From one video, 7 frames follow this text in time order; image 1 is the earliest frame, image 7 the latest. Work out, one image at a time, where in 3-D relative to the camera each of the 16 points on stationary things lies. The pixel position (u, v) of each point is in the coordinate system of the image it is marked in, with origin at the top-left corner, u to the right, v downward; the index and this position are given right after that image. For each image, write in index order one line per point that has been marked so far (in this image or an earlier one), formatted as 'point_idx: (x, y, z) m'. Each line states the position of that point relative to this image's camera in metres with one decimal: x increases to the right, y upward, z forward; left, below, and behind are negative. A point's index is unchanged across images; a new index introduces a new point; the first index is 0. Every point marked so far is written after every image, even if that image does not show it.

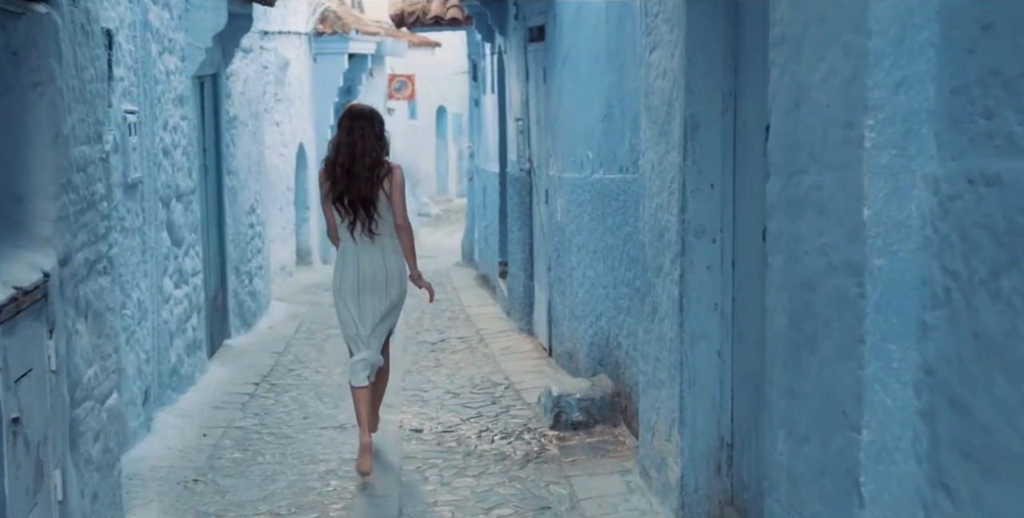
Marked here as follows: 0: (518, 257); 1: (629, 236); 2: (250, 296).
0: (+0.1, 0.0, +11.4) m
1: (+0.6, +0.1, +6.6) m
2: (-2.3, -0.3, +12.2) m
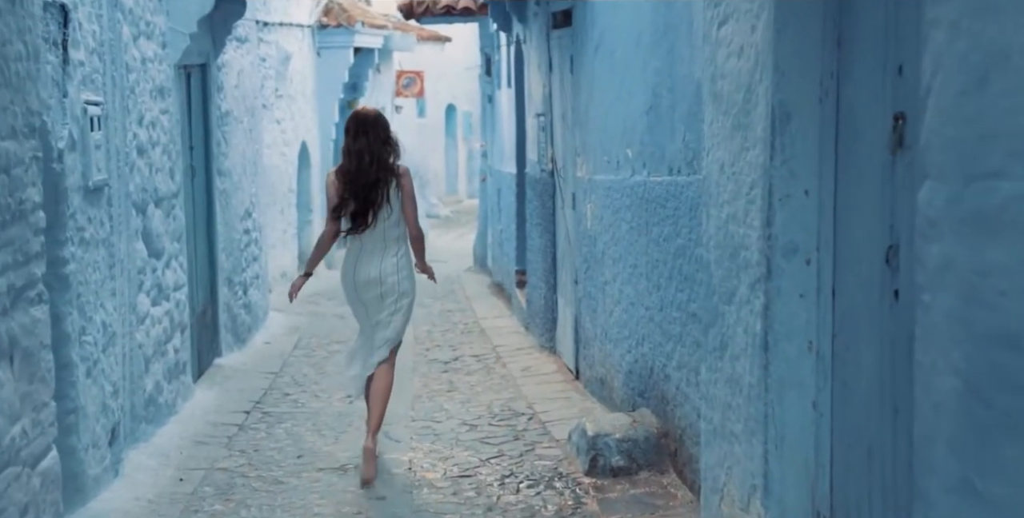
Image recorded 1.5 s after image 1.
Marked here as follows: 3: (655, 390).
0: (+0.2, -0.1, +10.4) m
1: (+0.7, 0.0, +5.5) m
2: (-2.2, -0.4, +11.1) m
3: (+0.7, -0.6, +6.3) m
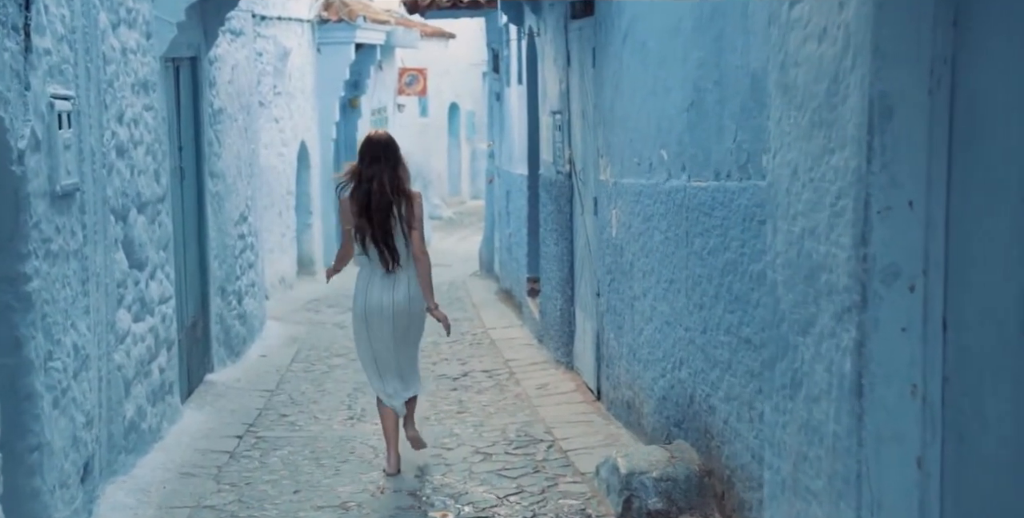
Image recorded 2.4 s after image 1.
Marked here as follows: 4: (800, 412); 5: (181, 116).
0: (+0.3, -0.1, +9.7) m
1: (+0.8, 0.0, +4.8) m
2: (-2.1, -0.5, +10.4) m
3: (+0.7, -0.7, +5.6) m
4: (+0.8, -0.4, +3.7) m
5: (-2.1, +0.9, +8.7) m
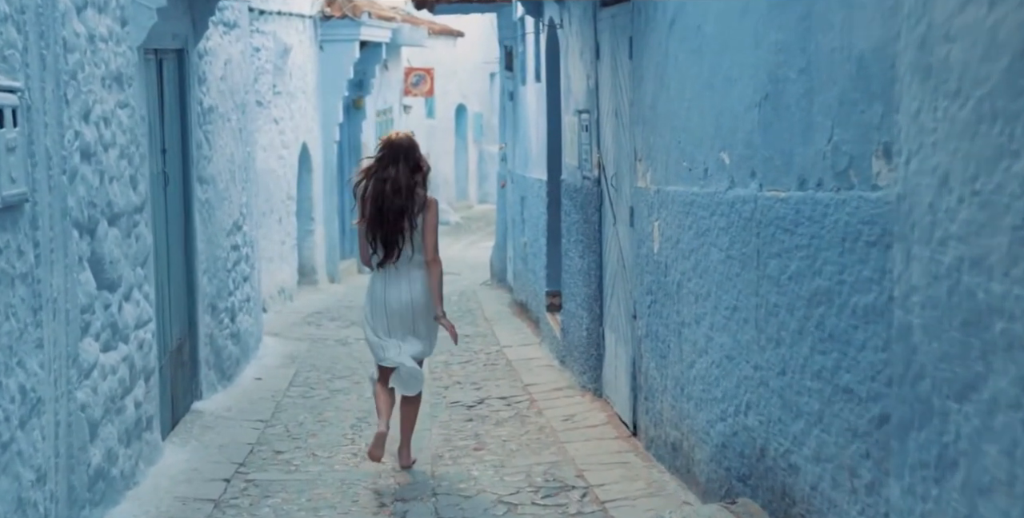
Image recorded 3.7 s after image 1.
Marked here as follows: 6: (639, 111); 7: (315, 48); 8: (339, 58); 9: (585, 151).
0: (+0.4, -0.2, +8.7) m
1: (+0.9, -0.1, +3.9) m
2: (-1.9, -0.6, +9.5) m
3: (+0.9, -0.7, +4.7) m
4: (+0.9, -0.5, +2.8) m
5: (-1.9, +0.8, +7.8) m
6: (+0.6, +0.7, +6.7) m
7: (-2.4, +2.6, +16.8) m
8: (-2.2, +2.5, +17.4) m
9: (+0.5, +0.7, +8.6) m
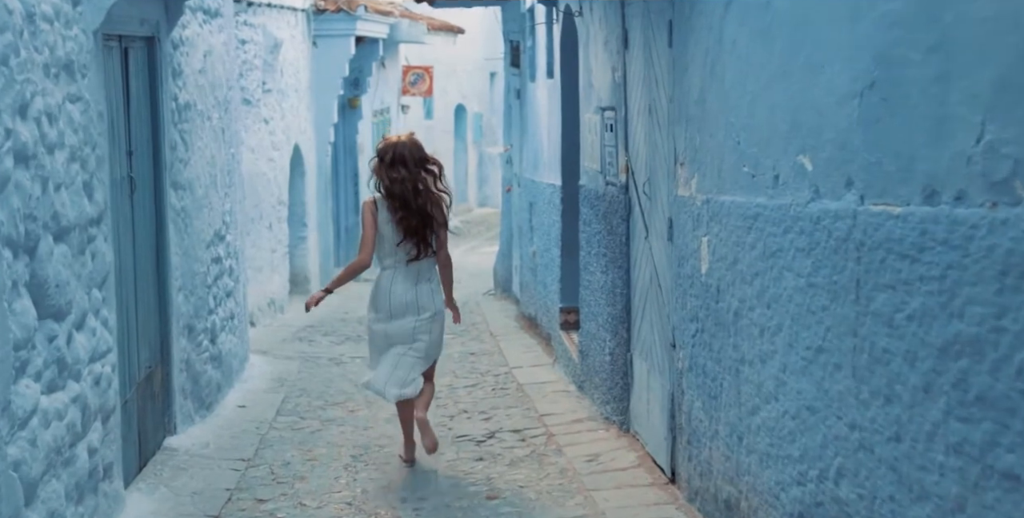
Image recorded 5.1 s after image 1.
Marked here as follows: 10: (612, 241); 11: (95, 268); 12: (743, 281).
0: (+0.5, -0.3, +7.8) m
1: (+1.0, -0.2, +2.9) m
2: (-1.9, -0.6, +8.5) m
3: (+1.0, -0.8, +3.7) m
4: (+1.0, -0.6, +1.8) m
5: (-1.9, +0.7, +6.8) m
6: (+0.7, +0.6, +5.8) m
7: (-2.3, +2.5, +15.8) m
8: (-2.1, +2.4, +16.4) m
9: (+0.5, +0.6, +7.6) m
10: (+0.5, +0.1, +7.5) m
11: (-1.7, 0.0, +5.7) m
12: (+0.8, -0.1, +4.8) m
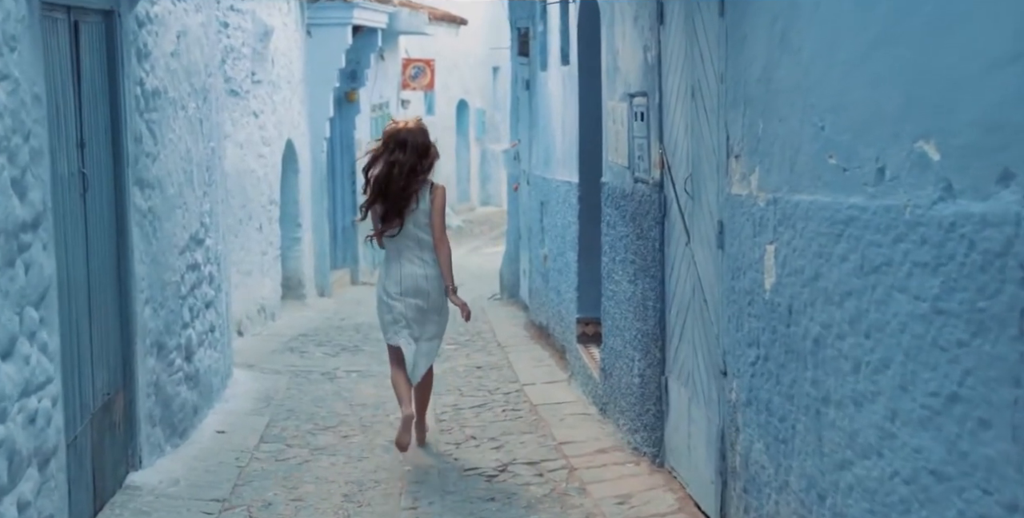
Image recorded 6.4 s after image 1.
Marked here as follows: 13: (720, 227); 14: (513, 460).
0: (+0.6, -0.3, +6.8) m
1: (+1.1, -0.2, +1.9) m
2: (-1.8, -0.7, +7.5) m
3: (+1.0, -0.9, +2.7) m
4: (+1.1, -0.6, +0.8) m
5: (-1.8, +0.7, +5.8) m
6: (+0.8, +0.6, +4.8) m
7: (-2.3, +2.4, +14.8) m
8: (-2.0, +2.4, +15.4) m
9: (+0.6, +0.5, +6.6) m
10: (+0.6, +0.1, +6.6) m
11: (-1.6, -0.1, +4.7) m
12: (+0.9, -0.1, +3.9) m
13: (+0.8, +0.1, +5.1) m
14: (0.0, -1.0, +6.9) m
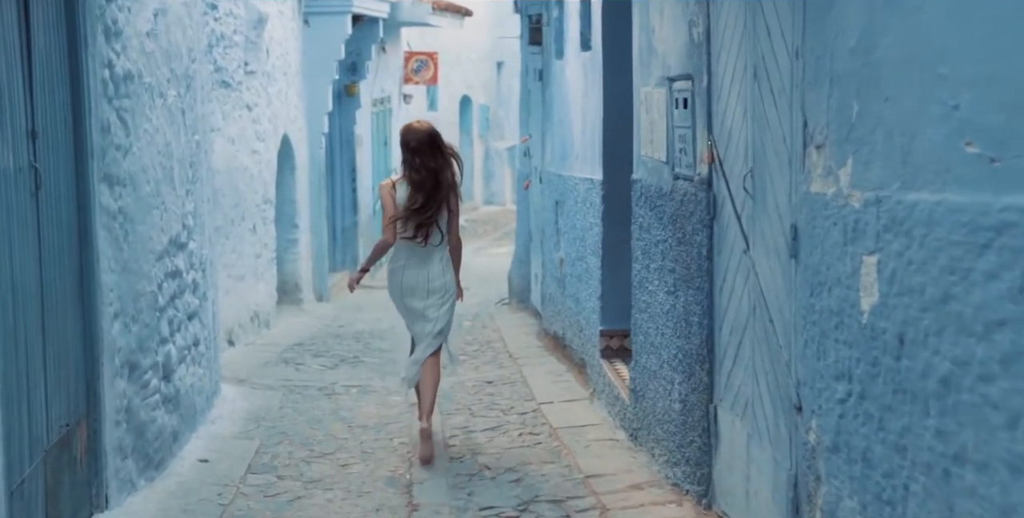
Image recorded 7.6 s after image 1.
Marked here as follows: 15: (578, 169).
0: (+0.7, -0.4, +5.9) m
1: (+1.2, -0.3, +1.0) m
2: (-1.7, -0.7, +6.7) m
3: (+1.1, -0.9, +1.9) m
4: (+1.2, -0.7, 0.0) m
5: (-1.7, +0.6, +4.9) m
6: (+0.9, +0.6, +3.9) m
7: (-2.2, +2.4, +13.9) m
8: (-1.9, +2.4, +14.5) m
9: (+0.7, +0.5, +5.7) m
10: (+0.7, 0.0, +5.7) m
11: (-1.5, -0.1, +3.8) m
12: (+1.0, -0.2, +3.0) m
13: (+0.9, +0.1, +4.2) m
14: (+0.1, -1.0, +6.1) m
15: (+0.4, +0.6, +9.2) m
